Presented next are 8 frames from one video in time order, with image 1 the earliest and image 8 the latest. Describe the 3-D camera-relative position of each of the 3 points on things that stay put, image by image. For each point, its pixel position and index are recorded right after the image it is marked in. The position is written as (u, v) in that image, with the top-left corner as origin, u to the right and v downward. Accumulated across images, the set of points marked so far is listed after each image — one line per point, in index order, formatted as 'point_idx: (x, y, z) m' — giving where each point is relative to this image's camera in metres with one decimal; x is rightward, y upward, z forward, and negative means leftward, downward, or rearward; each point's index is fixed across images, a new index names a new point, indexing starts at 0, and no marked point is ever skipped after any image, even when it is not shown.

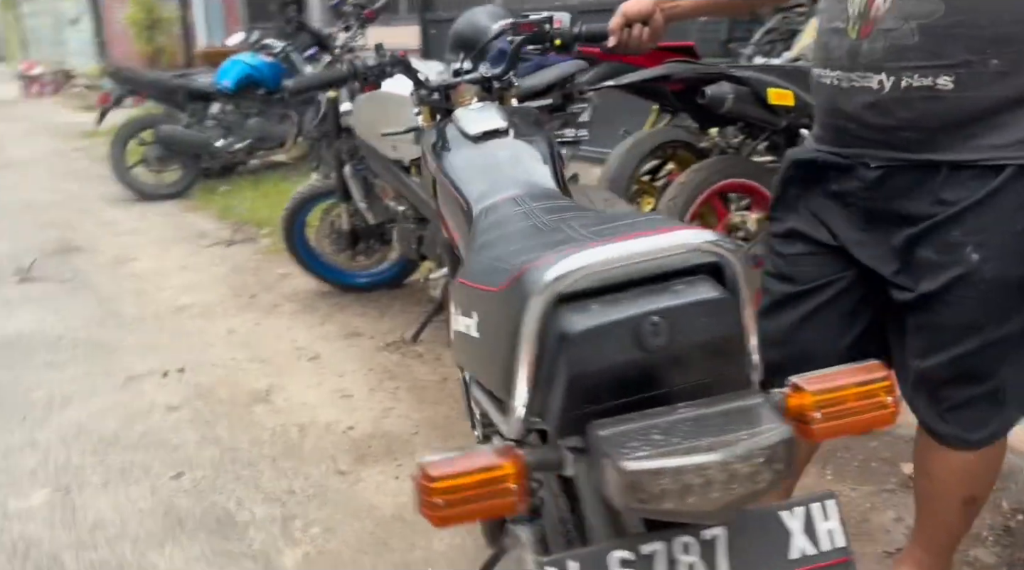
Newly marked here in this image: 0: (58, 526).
0: (-1.2, -0.7, +2.6) m
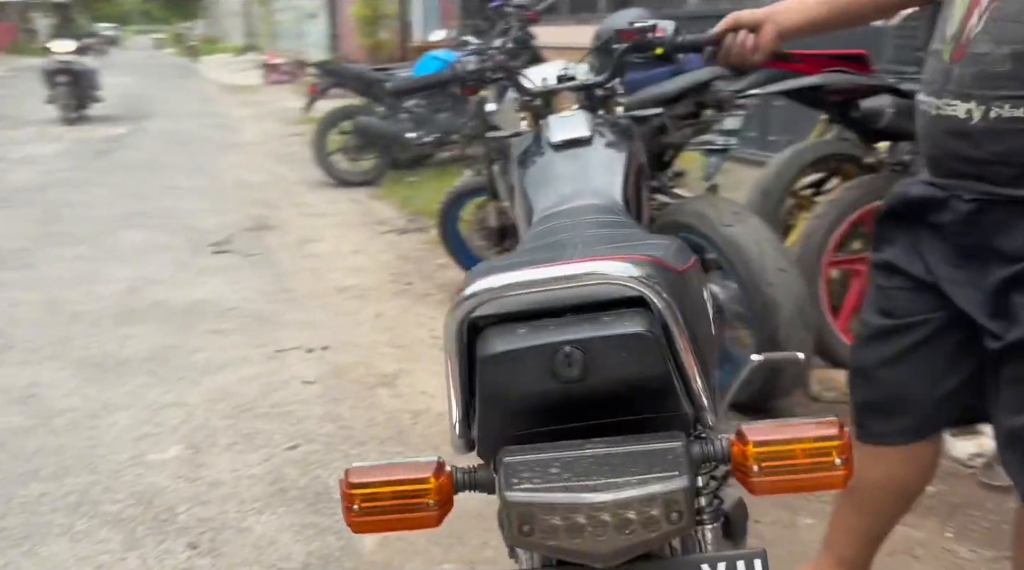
0: (-1.0, -0.6, +2.9) m
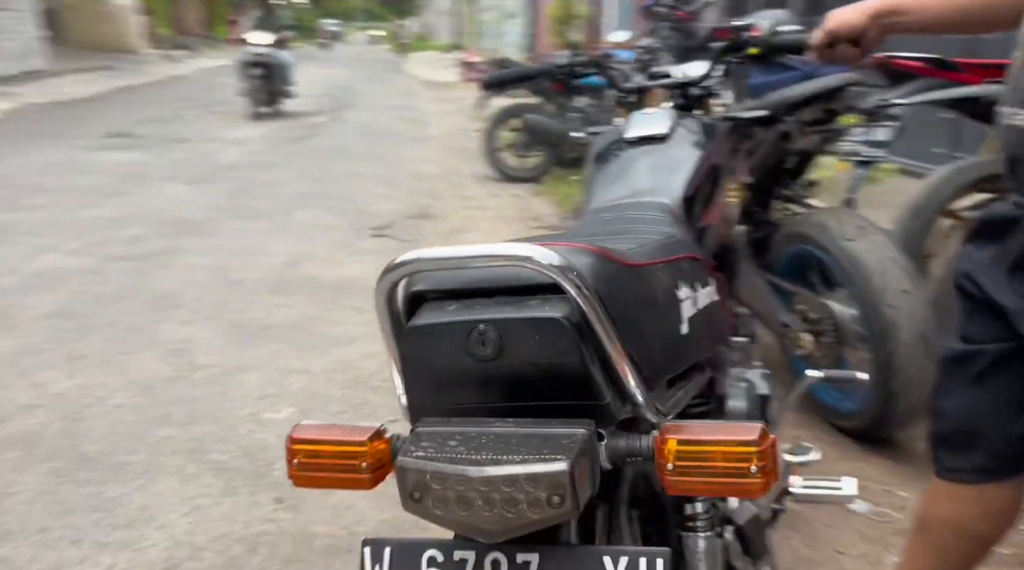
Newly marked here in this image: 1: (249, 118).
0: (-0.7, -0.5, +3.1) m
1: (-3.2, +2.0, +11.6) m
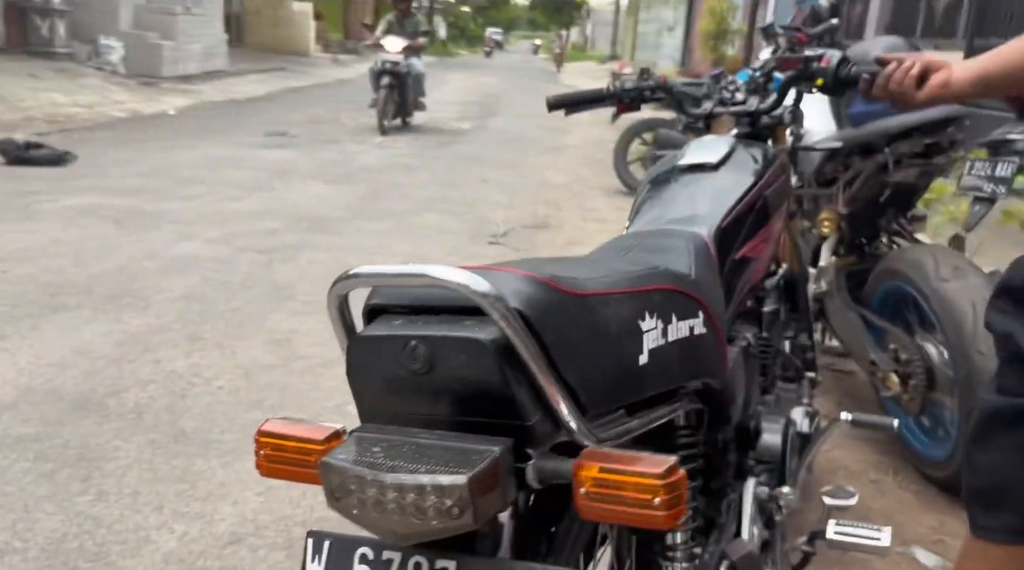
0: (-0.5, -0.5, +3.2) m
1: (-1.4, +2.0, +12.0) m
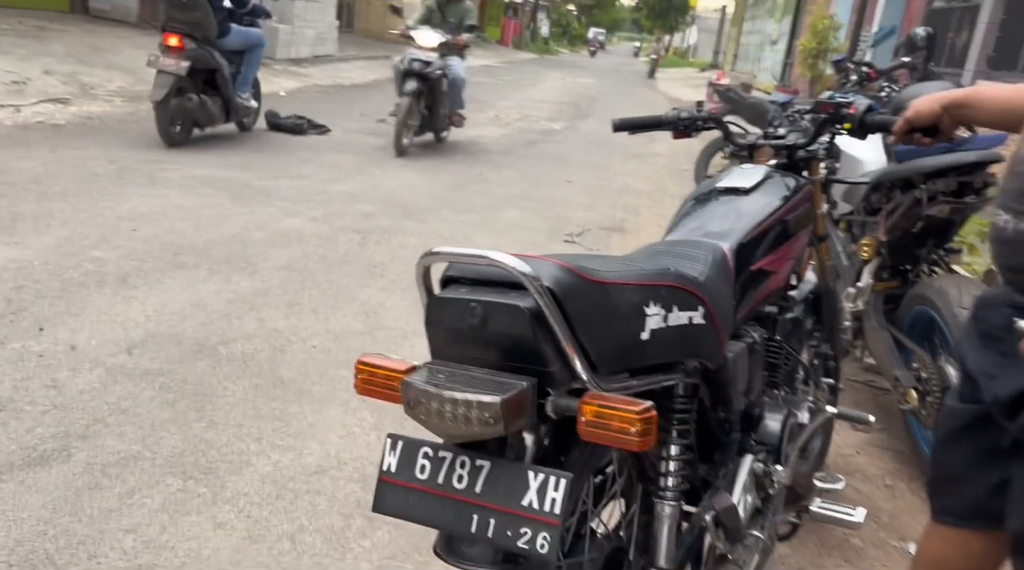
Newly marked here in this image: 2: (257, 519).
0: (-0.3, -0.4, +3.7) m
1: (-0.2, +2.2, +12.5) m
2: (-0.7, -0.7, +2.7) m
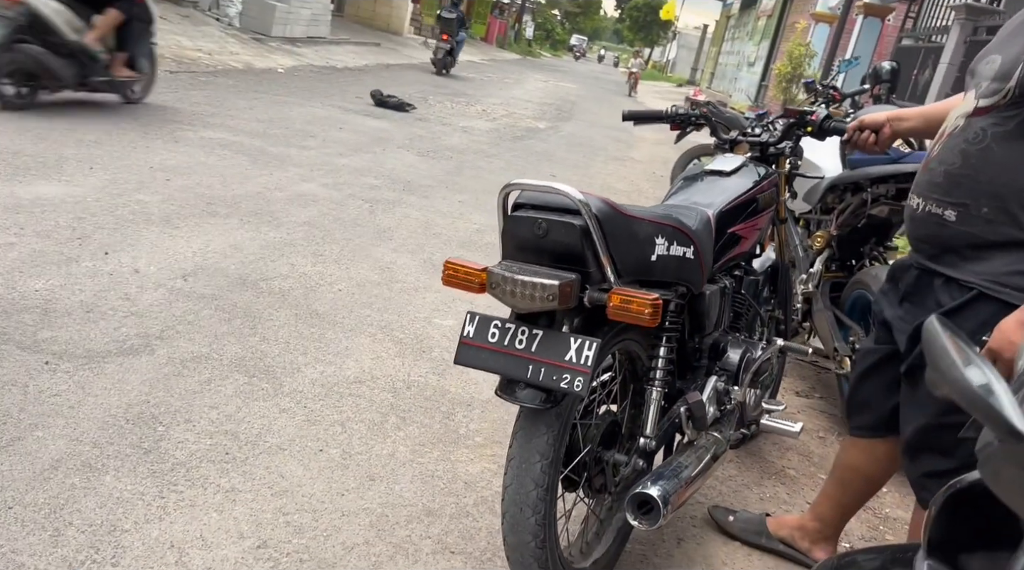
0: (-0.3, -0.2, +4.3) m
1: (-0.4, +2.4, +13.2) m
2: (-0.7, -0.4, +3.3) m
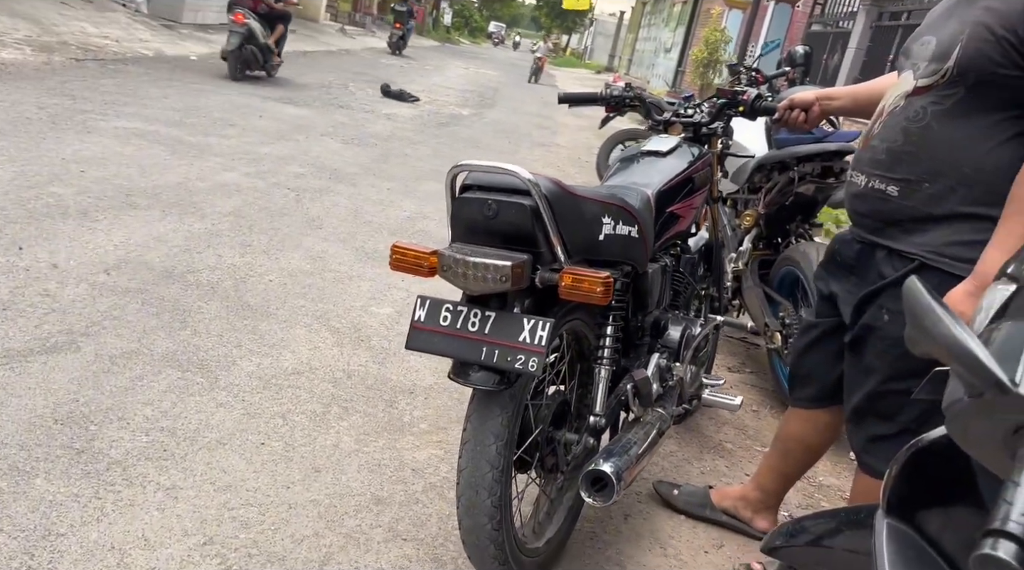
0: (-0.6, -0.2, +4.3) m
1: (-1.4, +2.5, +13.0) m
2: (-0.9, -0.4, +3.3) m
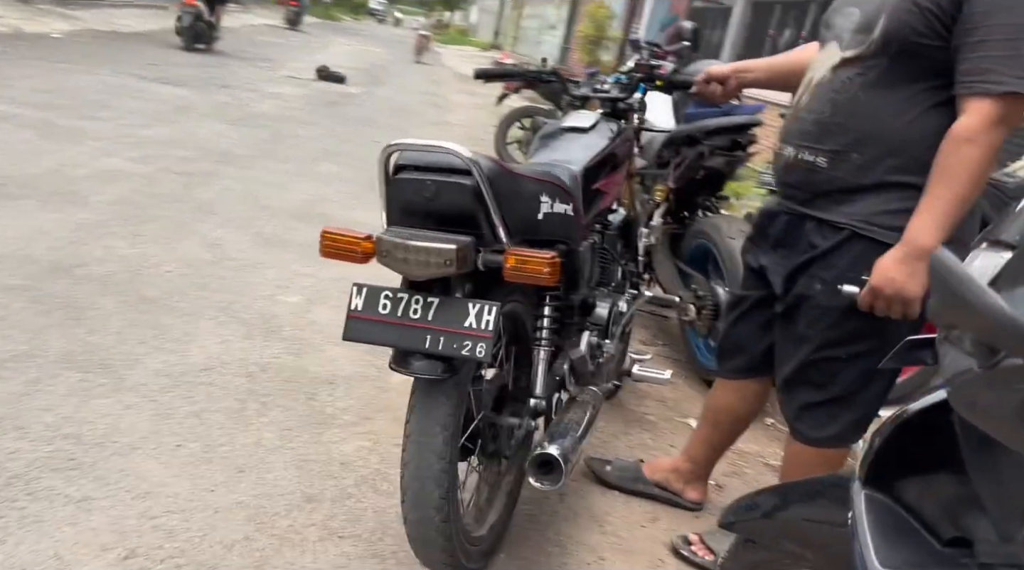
0: (-0.9, -0.1, +4.1) m
1: (-2.9, +2.7, +12.7) m
2: (-1.1, -0.4, +3.1) m
